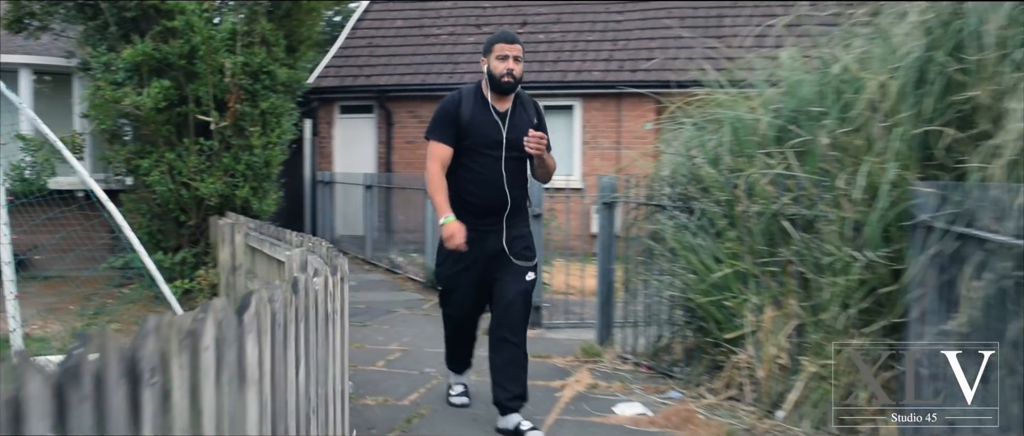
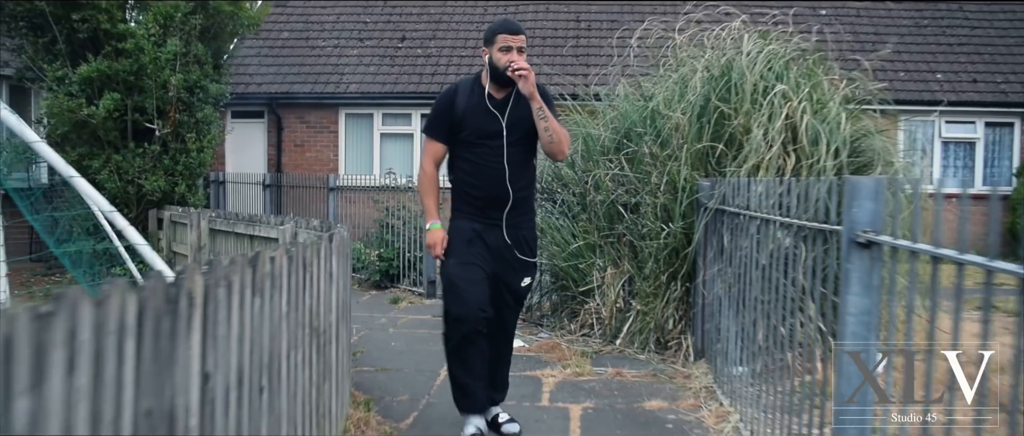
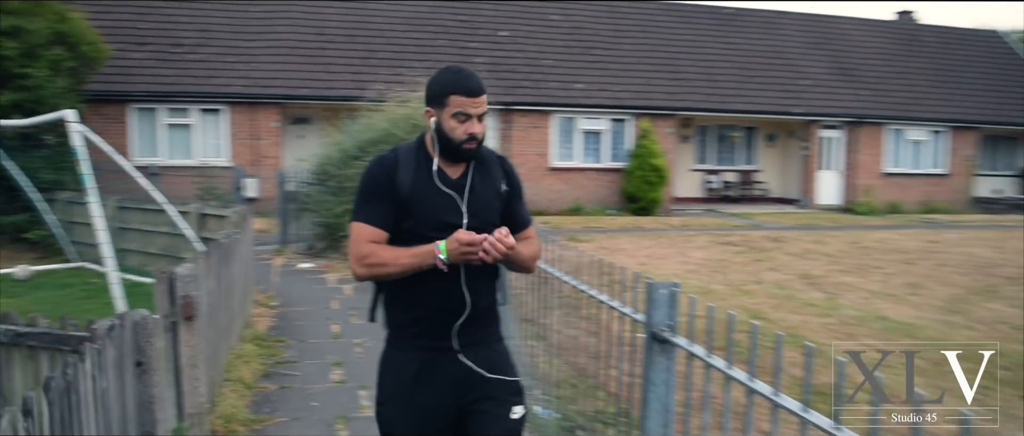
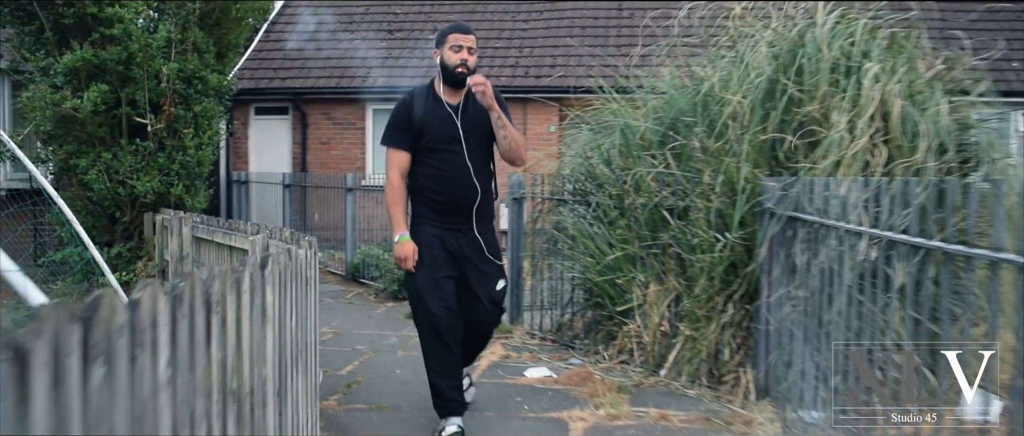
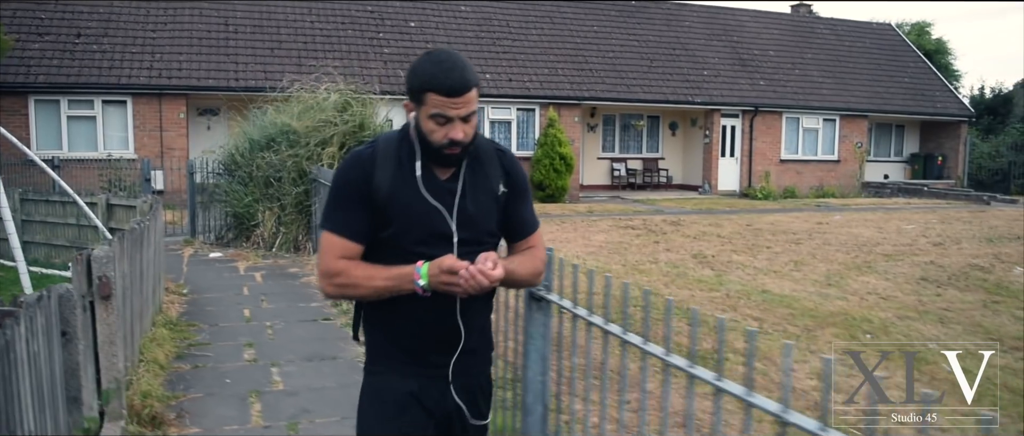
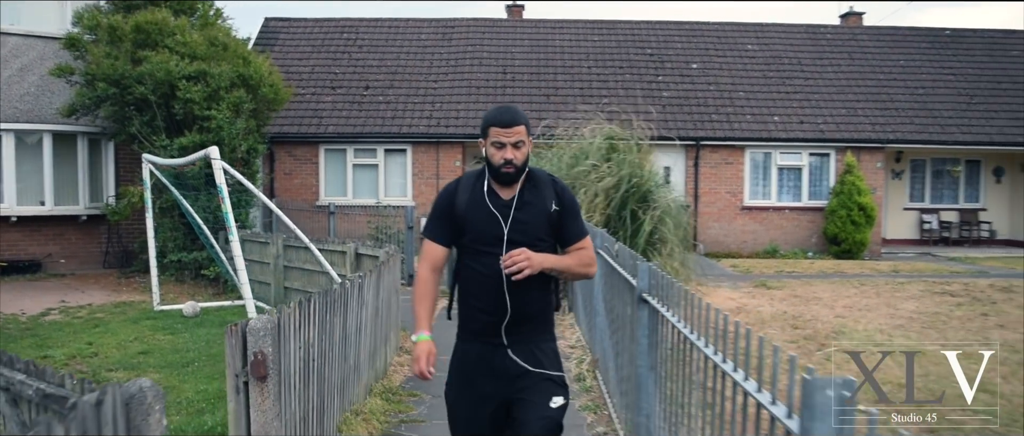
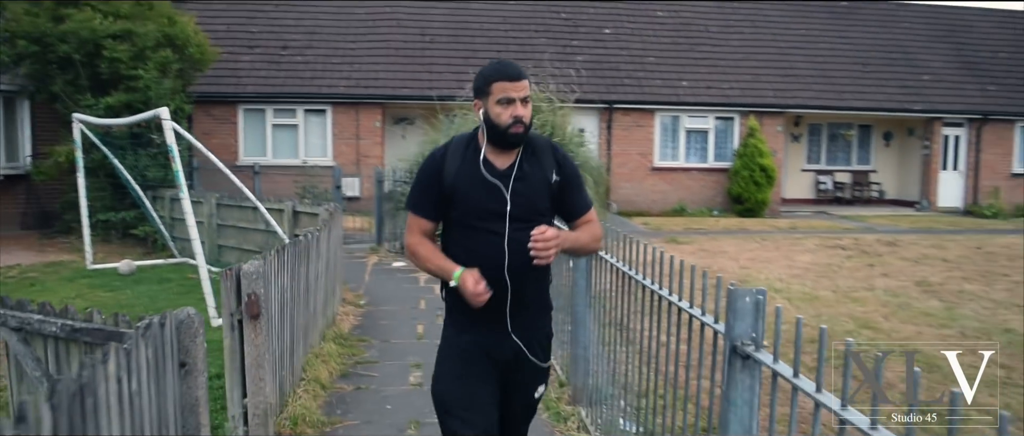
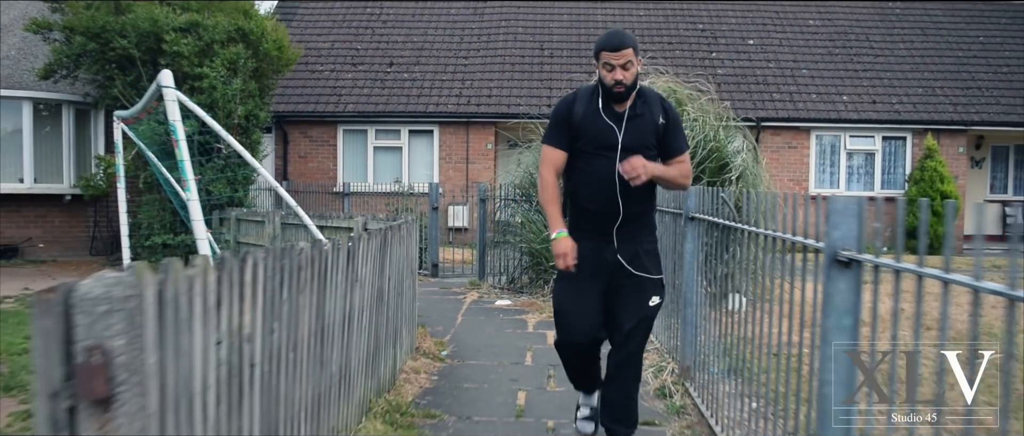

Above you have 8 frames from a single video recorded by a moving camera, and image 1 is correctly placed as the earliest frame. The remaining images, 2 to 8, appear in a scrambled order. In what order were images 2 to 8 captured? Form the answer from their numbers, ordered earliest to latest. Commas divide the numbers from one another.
4, 2, 8, 6, 7, 3, 5
